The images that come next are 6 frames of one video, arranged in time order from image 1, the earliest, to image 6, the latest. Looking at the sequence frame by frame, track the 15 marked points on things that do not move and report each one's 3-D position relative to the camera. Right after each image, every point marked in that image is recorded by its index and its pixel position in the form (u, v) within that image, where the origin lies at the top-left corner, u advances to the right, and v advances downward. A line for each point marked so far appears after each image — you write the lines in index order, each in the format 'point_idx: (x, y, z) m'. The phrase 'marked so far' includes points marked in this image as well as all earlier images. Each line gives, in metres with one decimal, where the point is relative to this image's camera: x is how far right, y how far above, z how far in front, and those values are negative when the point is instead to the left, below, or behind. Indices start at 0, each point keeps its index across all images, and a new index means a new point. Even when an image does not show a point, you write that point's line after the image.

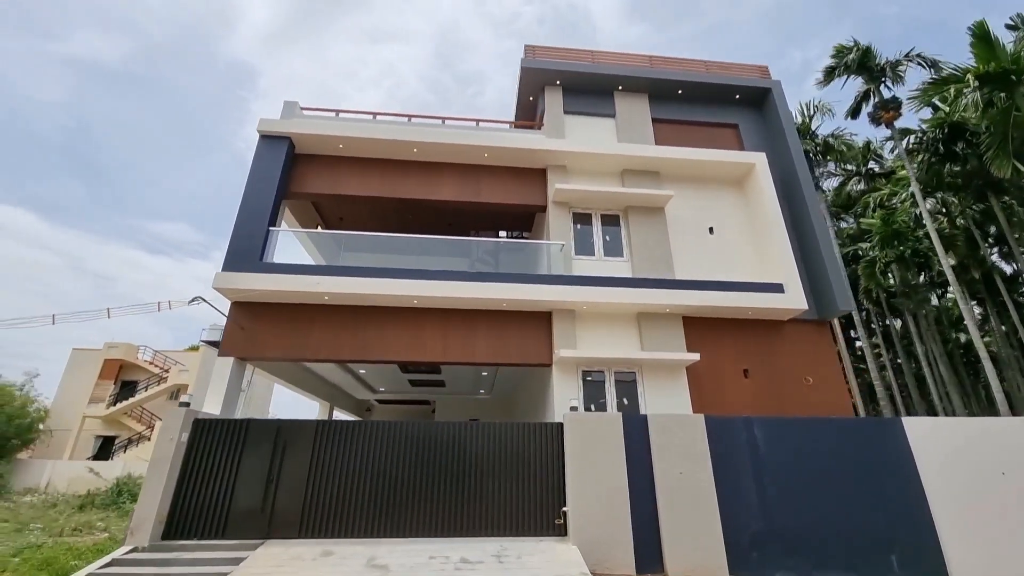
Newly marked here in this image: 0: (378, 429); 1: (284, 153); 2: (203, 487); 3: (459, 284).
0: (-2.4, -2.4, +6.9) m
1: (-5.2, +3.1, +9.1) m
2: (-4.8, -3.1, +6.3) m
3: (-1.1, +0.1, +8.2) m
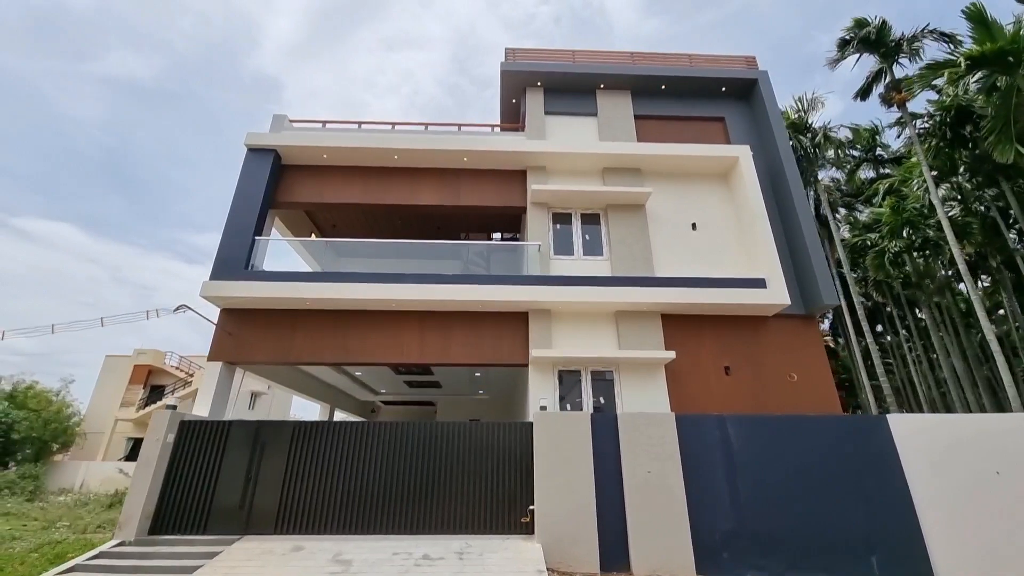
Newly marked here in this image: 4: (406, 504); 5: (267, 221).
0: (-2.9, -2.5, +7.1) m
1: (-5.7, +2.9, +9.5) m
2: (-5.3, -3.2, +6.6) m
3: (-1.6, 0.0, +8.4) m
4: (-1.8, -3.6, +6.7) m
5: (-5.9, +1.6, +9.6) m
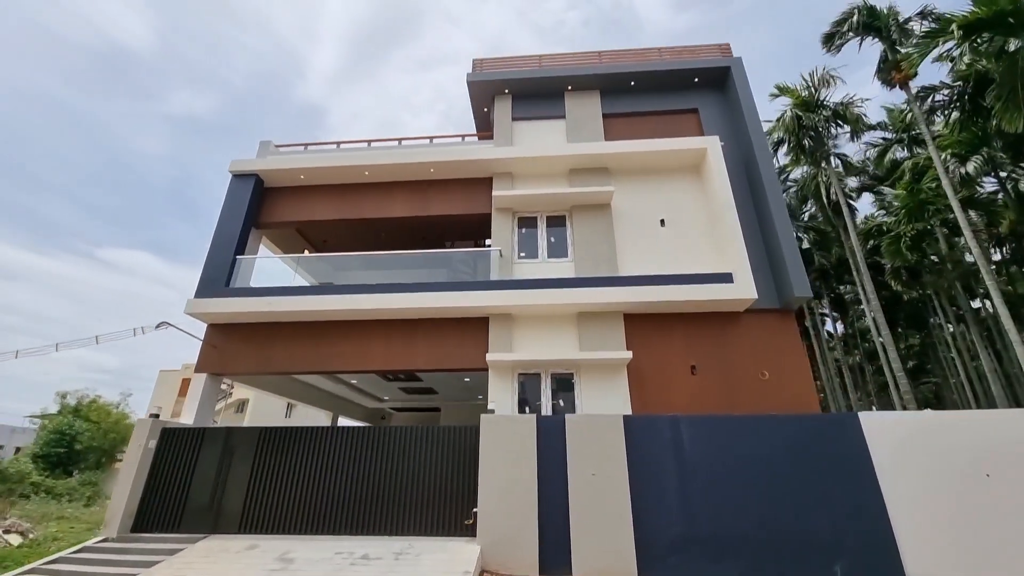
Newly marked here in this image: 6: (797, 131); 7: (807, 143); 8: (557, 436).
0: (-3.7, -2.7, +7.5) m
1: (-6.6, +2.5, +10.2) m
2: (-6.2, -3.5, +7.2) m
3: (-2.5, -0.2, +8.7) m
4: (-2.6, -3.7, +6.9) m
5: (-6.7, +1.2, +10.3) m
6: (+9.6, +5.0, +13.5) m
7: (+10.1, +4.8, +13.8) m
8: (+0.8, -2.4, +6.6) m
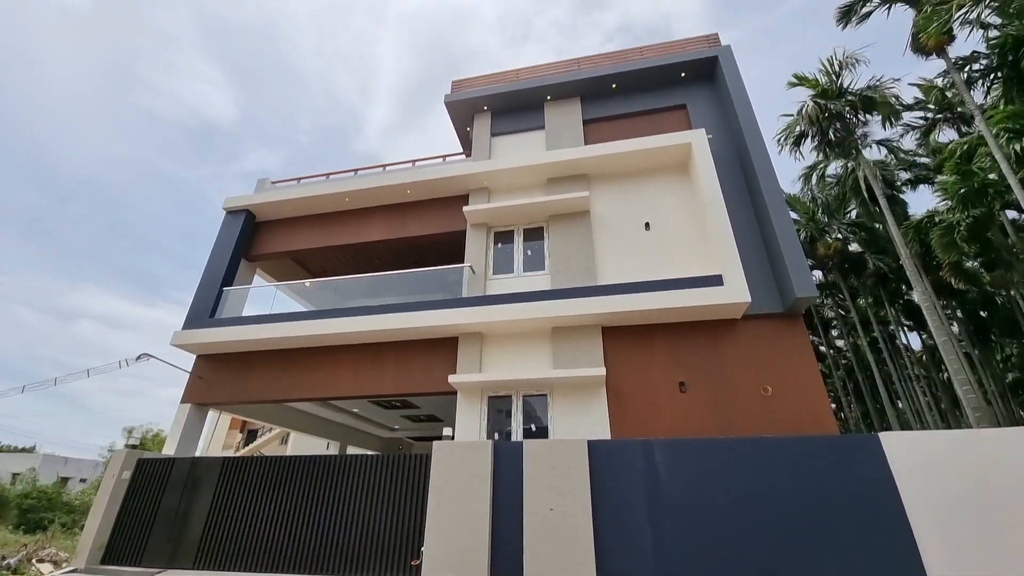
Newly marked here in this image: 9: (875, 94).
0: (-4.3, -3.2, +7.3) m
1: (-7.0, +1.7, +10.7) m
2: (-6.7, -4.1, +7.2) m
3: (-3.0, -0.6, +8.5) m
4: (-3.2, -4.1, +6.5) m
5: (-7.1, +0.4, +10.7) m
6: (+9.3, +4.9, +12.2) m
7: (+9.8, +4.6, +12.4) m
8: (0.0, -2.6, +5.9) m
9: (+10.8, +5.7, +12.1) m
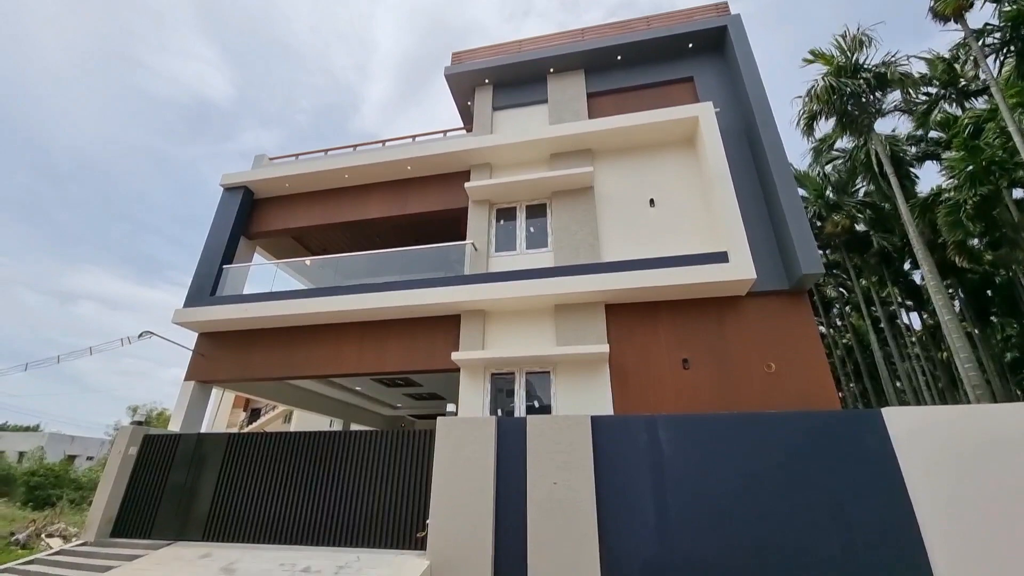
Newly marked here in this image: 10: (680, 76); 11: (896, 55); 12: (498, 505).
0: (-4.2, -2.7, +7.3) m
1: (-7.0, +2.3, +10.5) m
2: (-6.7, -3.7, +7.3) m
3: (-3.0, -0.2, +8.4) m
4: (-3.2, -3.7, +6.6) m
5: (-7.0, +1.0, +10.6) m
6: (+9.3, +5.6, +11.9) m
7: (+9.9, +5.3, +12.2) m
8: (+0.1, -2.2, +6.0) m
9: (+10.9, +6.3, +11.8) m
10: (+4.0, +5.0, +9.7) m
11: (+11.2, +6.9, +11.8) m
12: (-0.2, -3.0, +5.7) m
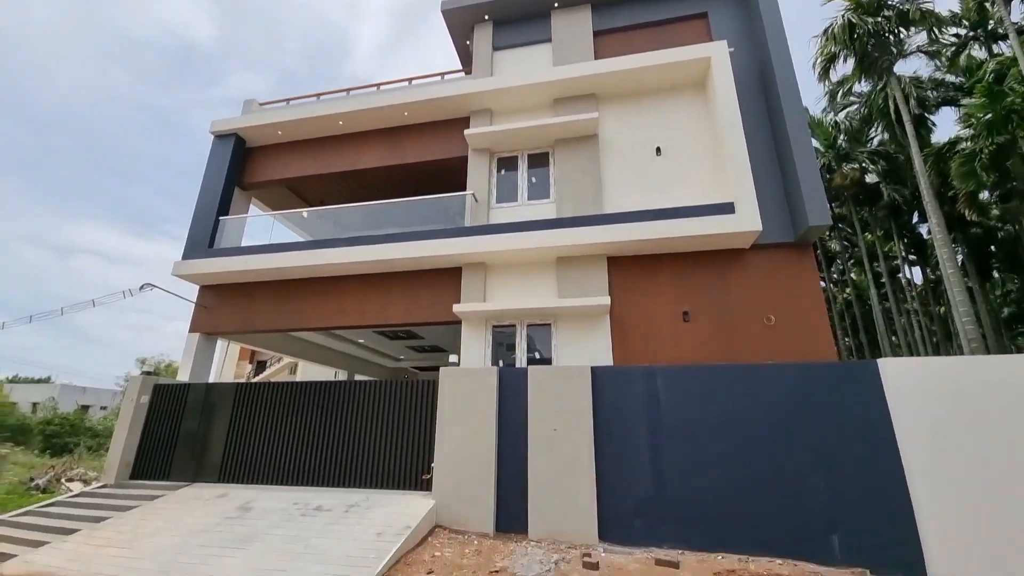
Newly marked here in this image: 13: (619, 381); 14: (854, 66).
0: (-4.2, -1.9, +7.5) m
1: (-7.0, +3.5, +10.1) m
2: (-6.7, -2.8, +7.6) m
3: (-2.9, +0.8, +8.3) m
4: (-3.2, -2.9, +6.9) m
5: (-7.0, +2.2, +10.3) m
6: (+9.3, +6.9, +11.2) m
7: (+9.9, +6.6, +11.4) m
8: (+0.1, -1.5, +6.1) m
9: (+10.9, +7.6, +10.9) m
10: (+4.0, +6.1, +9.0) m
11: (+11.2, +8.1, +11.0) m
12: (-0.2, -2.3, +5.9) m
13: (+1.6, -1.4, +5.9) m
14: (+9.9, +6.4, +11.7) m
